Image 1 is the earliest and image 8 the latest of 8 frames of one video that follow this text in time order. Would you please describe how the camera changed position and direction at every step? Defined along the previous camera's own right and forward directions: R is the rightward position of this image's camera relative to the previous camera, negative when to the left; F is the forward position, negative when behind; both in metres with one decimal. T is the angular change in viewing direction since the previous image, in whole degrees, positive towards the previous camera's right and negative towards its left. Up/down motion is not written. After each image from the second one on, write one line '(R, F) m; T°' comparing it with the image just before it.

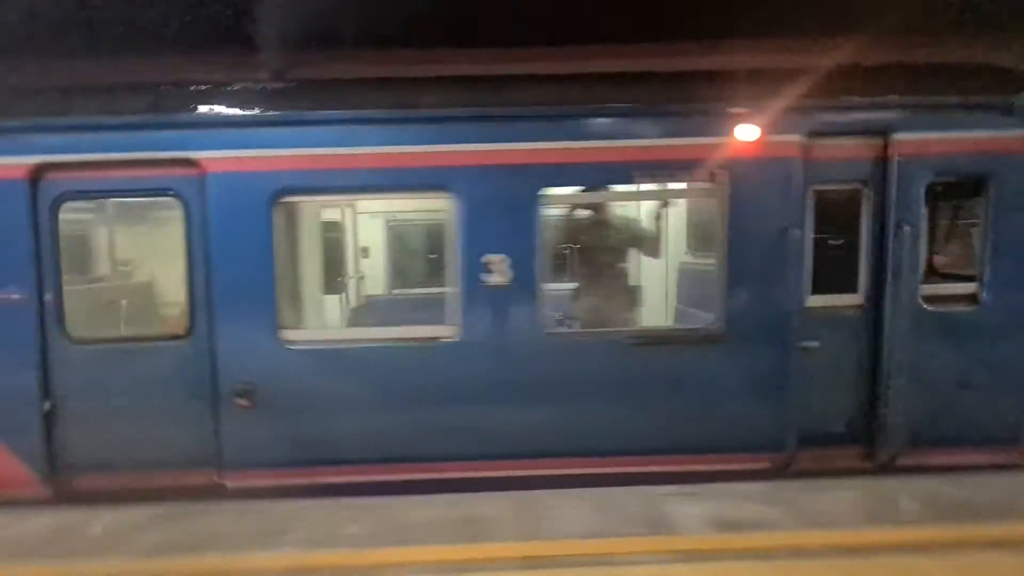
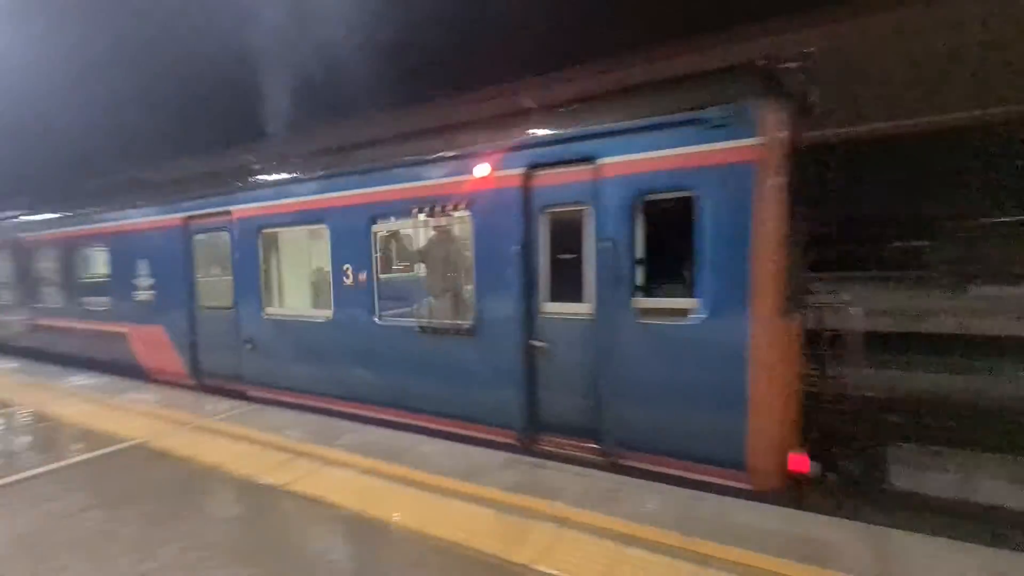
(+4.6, 0.0) m; -33°
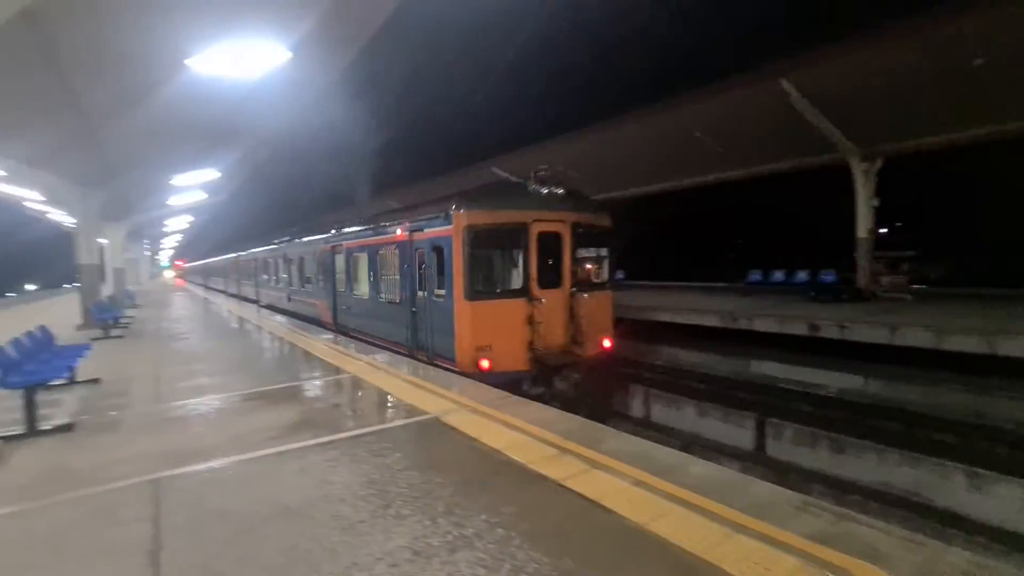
(+1.2, -0.9) m; -25°
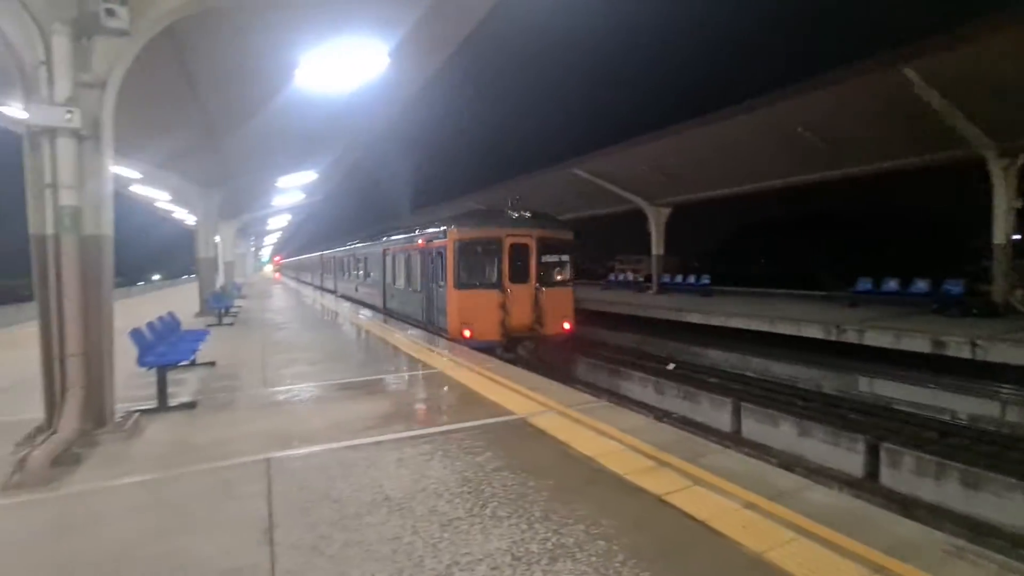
(-0.1, 0.0) m; -8°
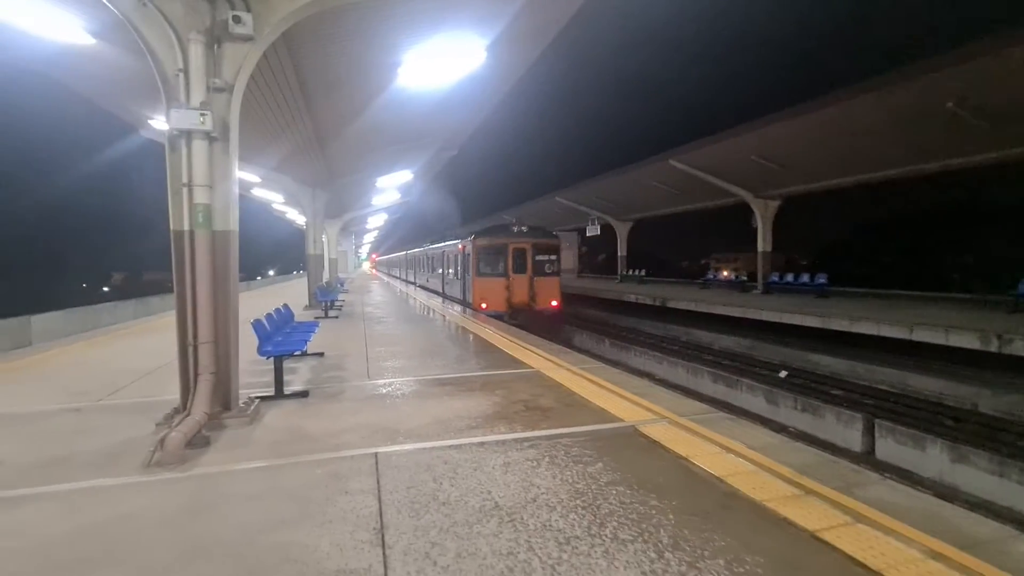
(-0.2, +0.2) m; -9°
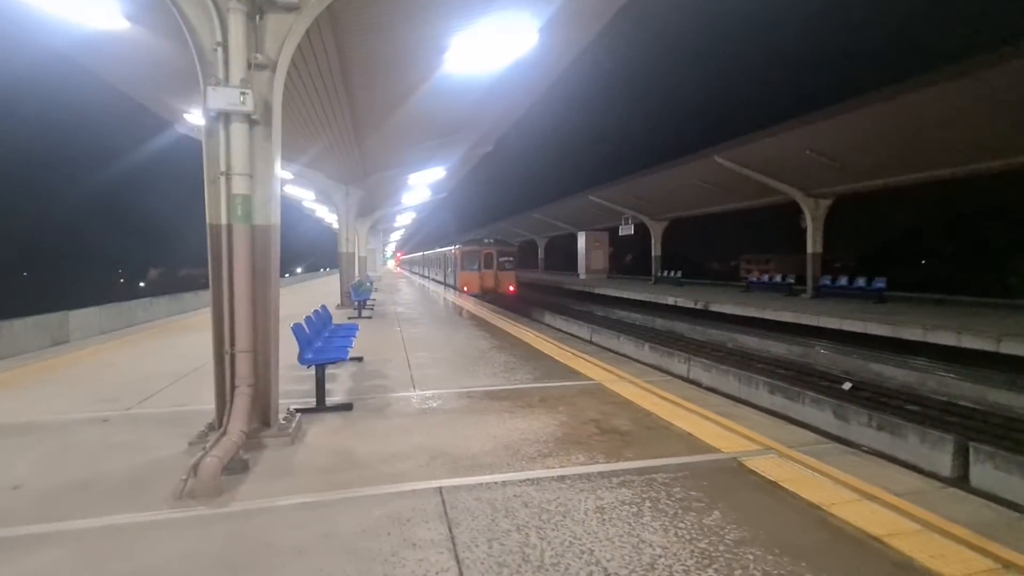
(-0.4, +0.6) m; -2°
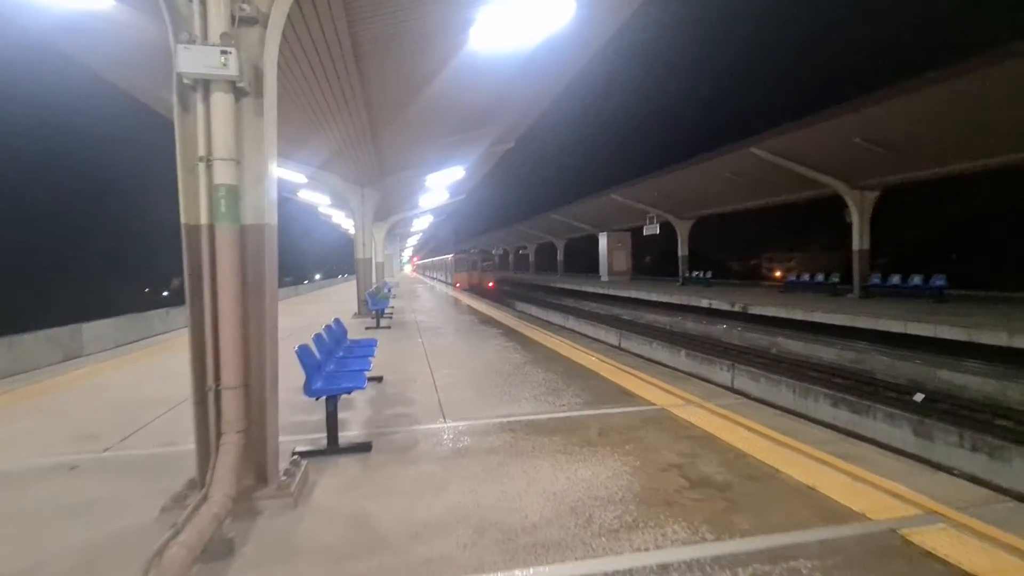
(-0.3, +1.0) m; -2°
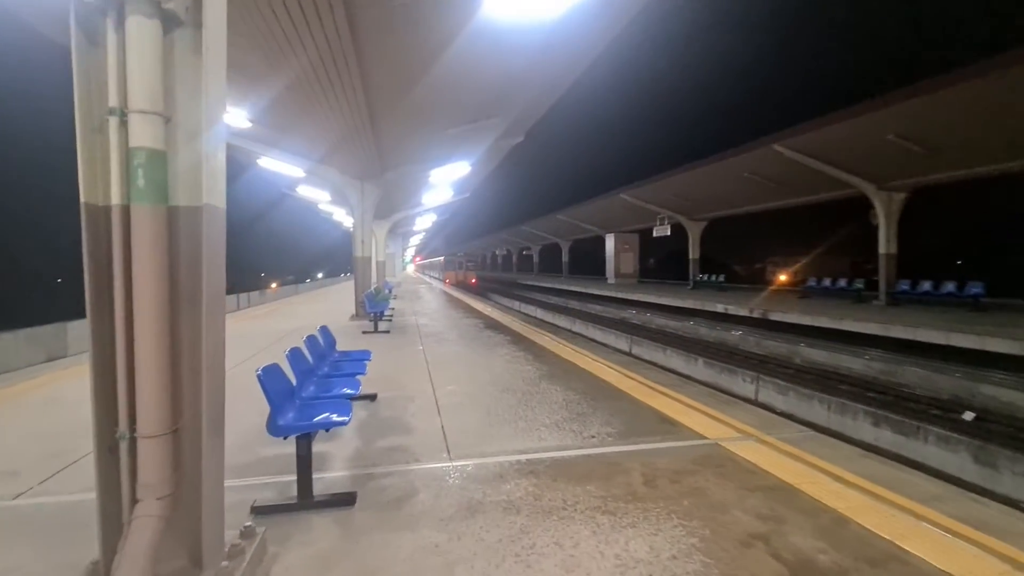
(-0.1, +1.0) m; 0°
